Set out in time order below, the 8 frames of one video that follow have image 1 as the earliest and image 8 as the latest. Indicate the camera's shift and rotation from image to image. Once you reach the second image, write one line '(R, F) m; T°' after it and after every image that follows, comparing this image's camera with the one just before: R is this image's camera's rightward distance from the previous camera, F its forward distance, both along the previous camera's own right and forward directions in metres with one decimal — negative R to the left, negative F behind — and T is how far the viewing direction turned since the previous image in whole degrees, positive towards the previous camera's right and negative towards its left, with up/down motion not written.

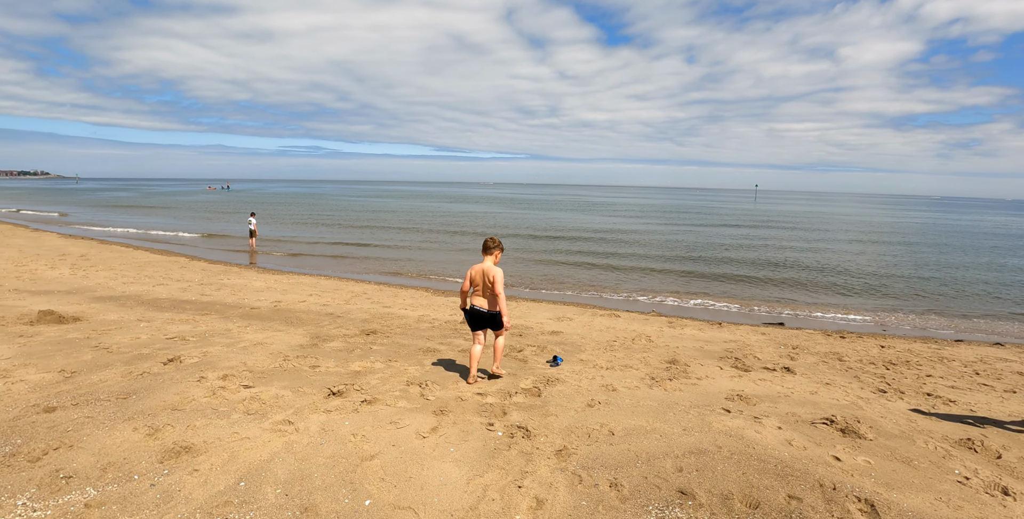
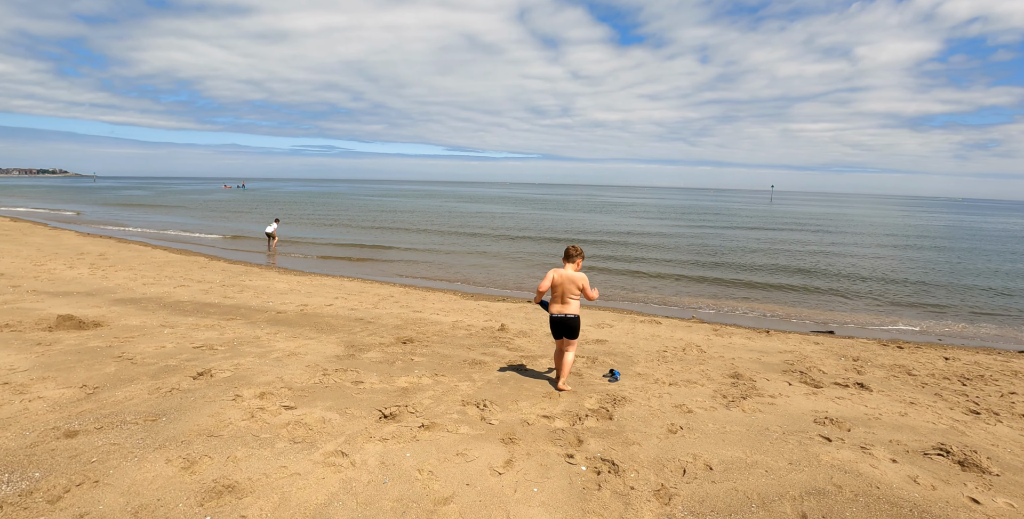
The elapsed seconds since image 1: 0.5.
(-0.7, +0.8) m; -1°
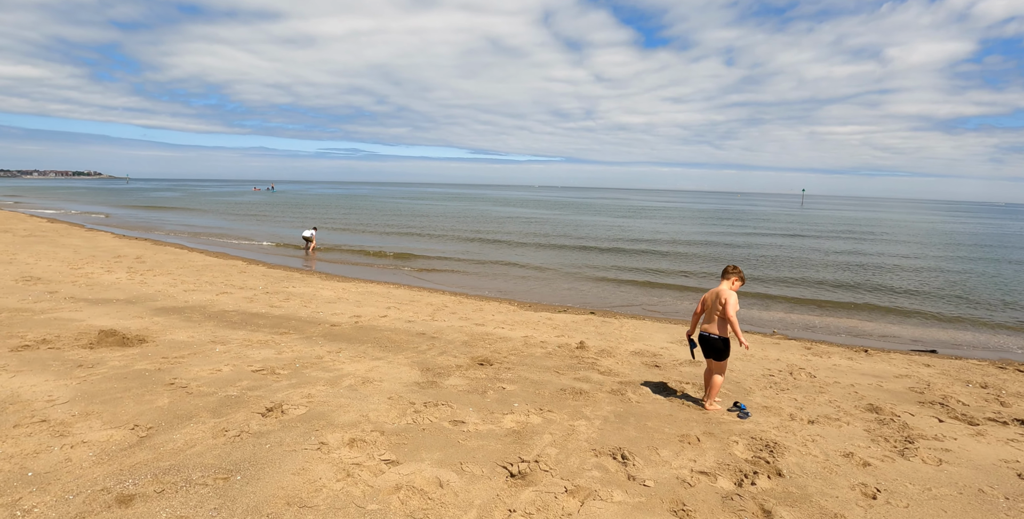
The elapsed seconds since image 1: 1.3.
(-1.3, +1.3) m; -2°
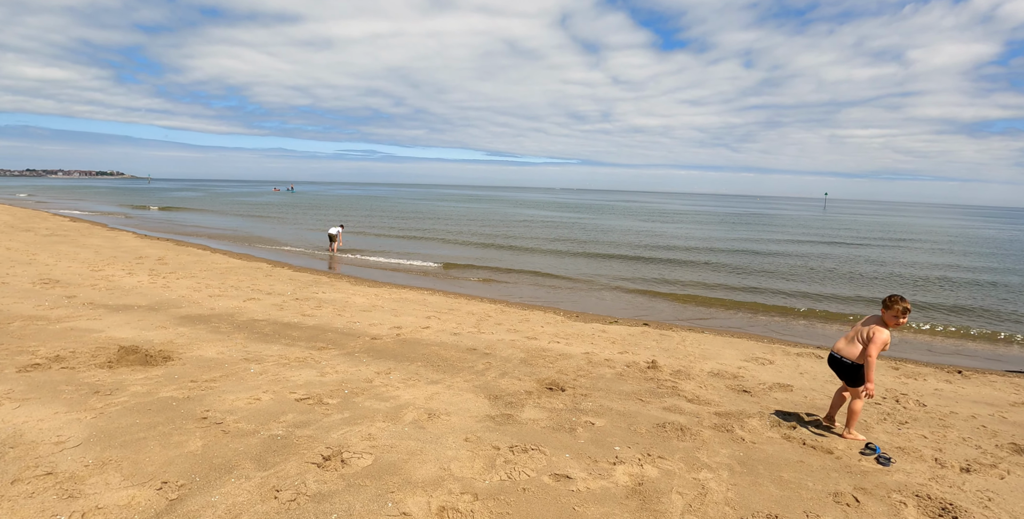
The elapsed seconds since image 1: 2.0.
(-0.9, +1.1) m; -1°
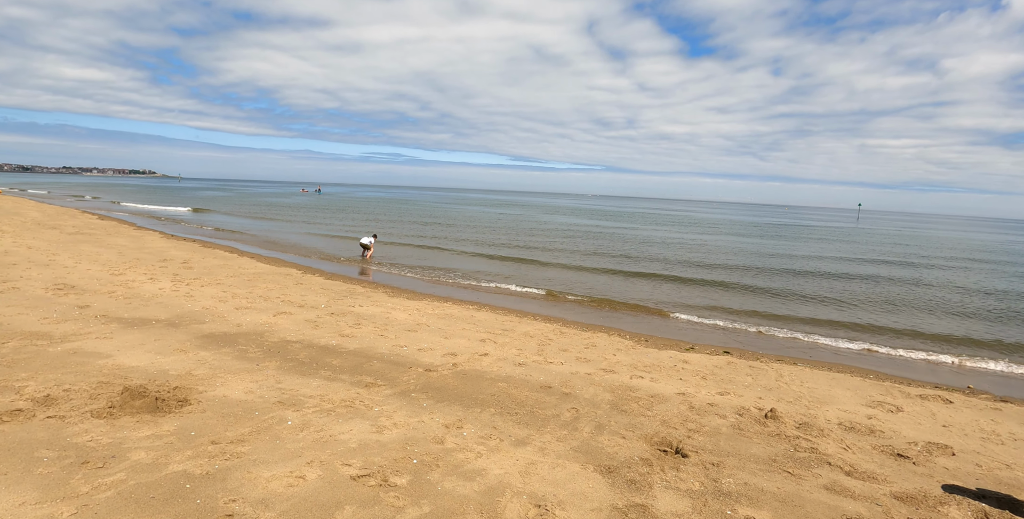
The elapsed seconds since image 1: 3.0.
(-1.0, +1.6) m; -2°
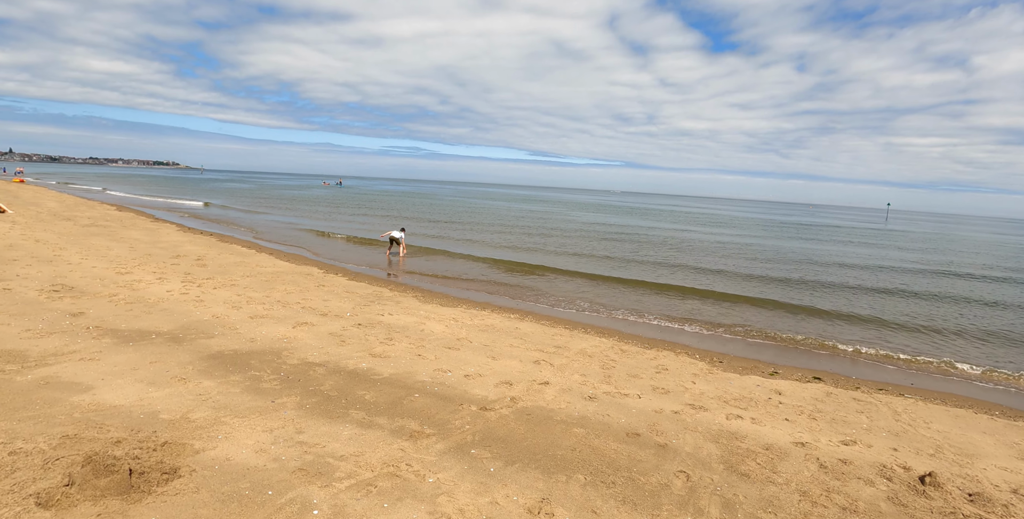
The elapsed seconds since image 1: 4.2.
(-0.8, +1.6) m; -2°
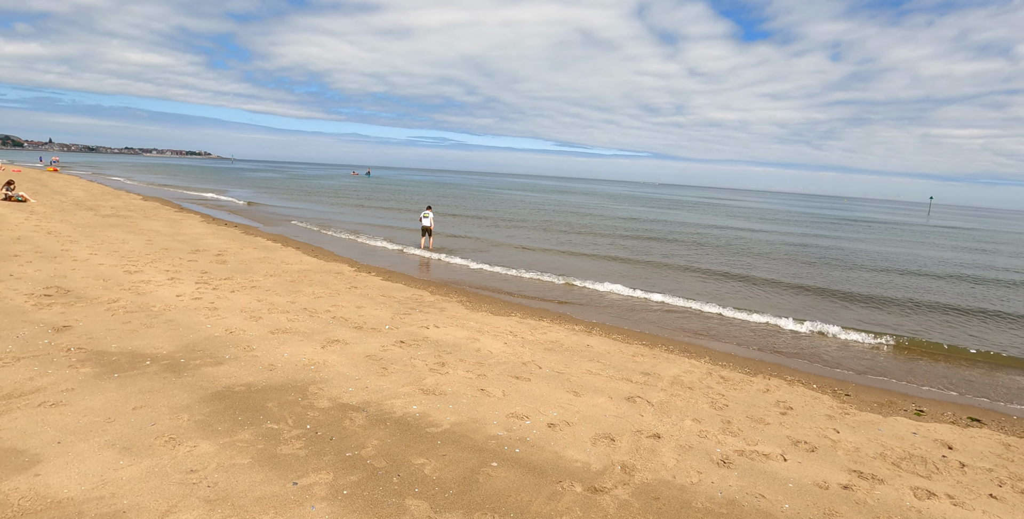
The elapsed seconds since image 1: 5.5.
(-0.9, +2.0) m; -3°
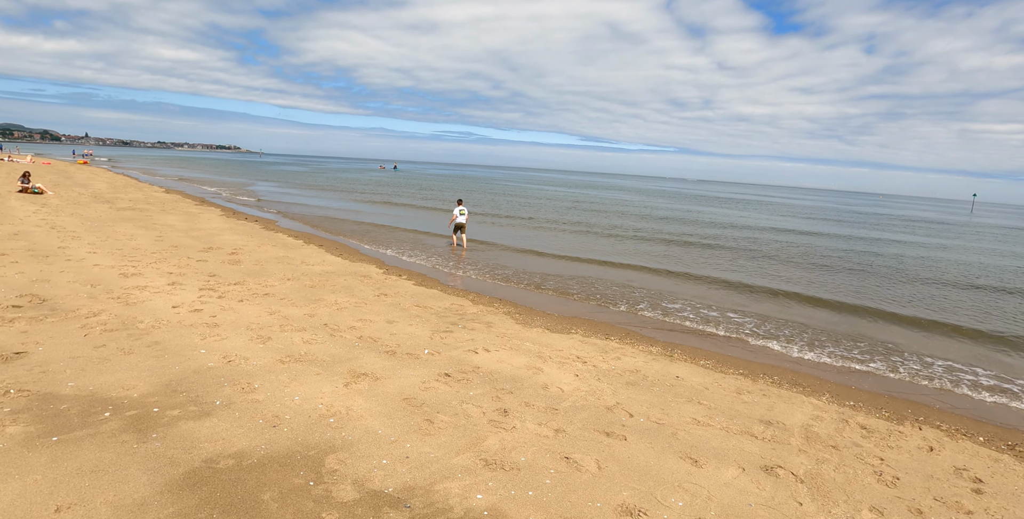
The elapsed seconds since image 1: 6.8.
(-0.7, +1.9) m; -2°
